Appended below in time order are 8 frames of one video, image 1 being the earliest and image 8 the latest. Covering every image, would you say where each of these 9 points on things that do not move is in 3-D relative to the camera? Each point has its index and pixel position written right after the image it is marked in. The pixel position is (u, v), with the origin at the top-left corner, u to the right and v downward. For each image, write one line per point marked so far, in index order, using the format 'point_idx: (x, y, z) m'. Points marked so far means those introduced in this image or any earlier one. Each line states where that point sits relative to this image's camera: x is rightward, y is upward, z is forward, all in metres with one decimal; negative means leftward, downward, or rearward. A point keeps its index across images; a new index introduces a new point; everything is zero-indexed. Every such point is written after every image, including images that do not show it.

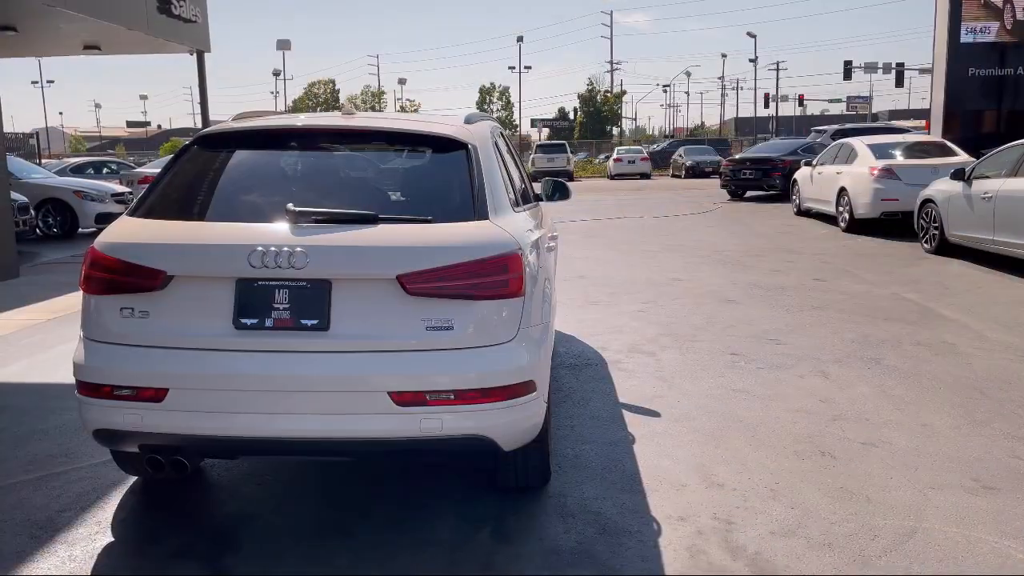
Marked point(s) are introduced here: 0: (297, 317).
0: (-0.9, -0.1, +3.5) m
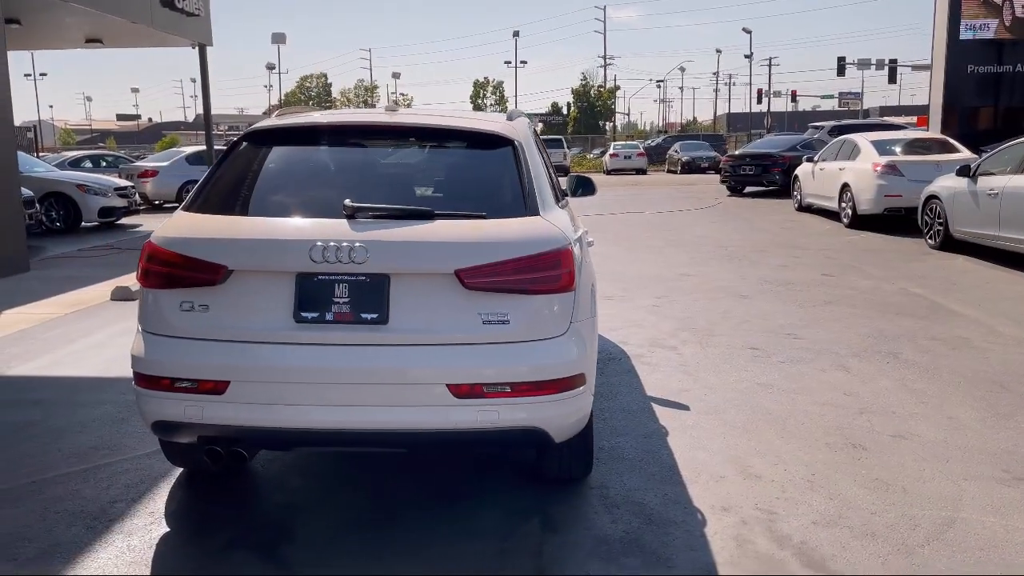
0: (-0.7, -0.1, +3.6) m
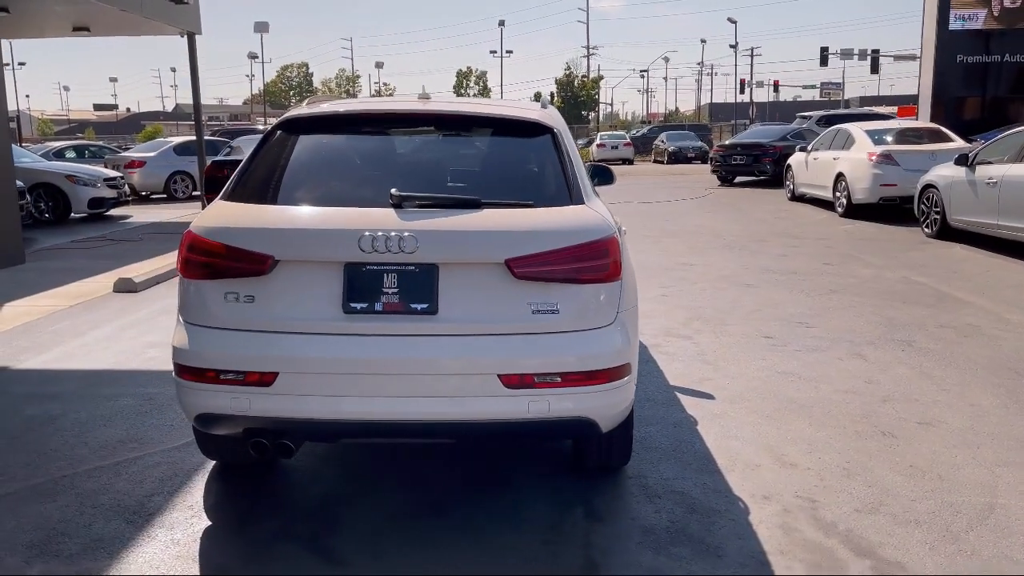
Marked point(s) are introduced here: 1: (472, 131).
0: (-0.4, -0.1, +3.5) m
1: (-0.2, +0.8, +4.3) m
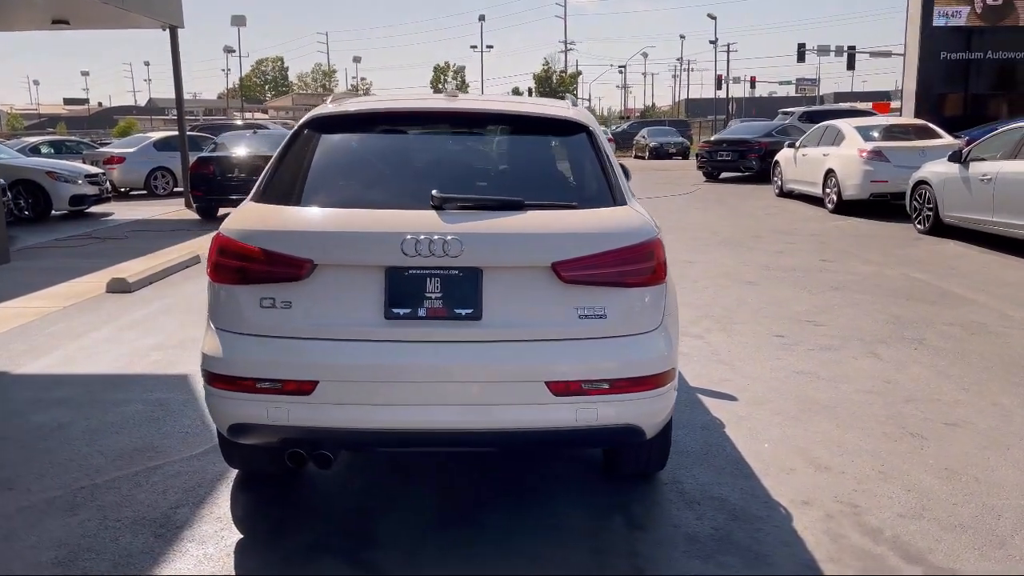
0: (-0.2, -0.1, +3.4) m
1: (0.0, +0.8, +4.1) m
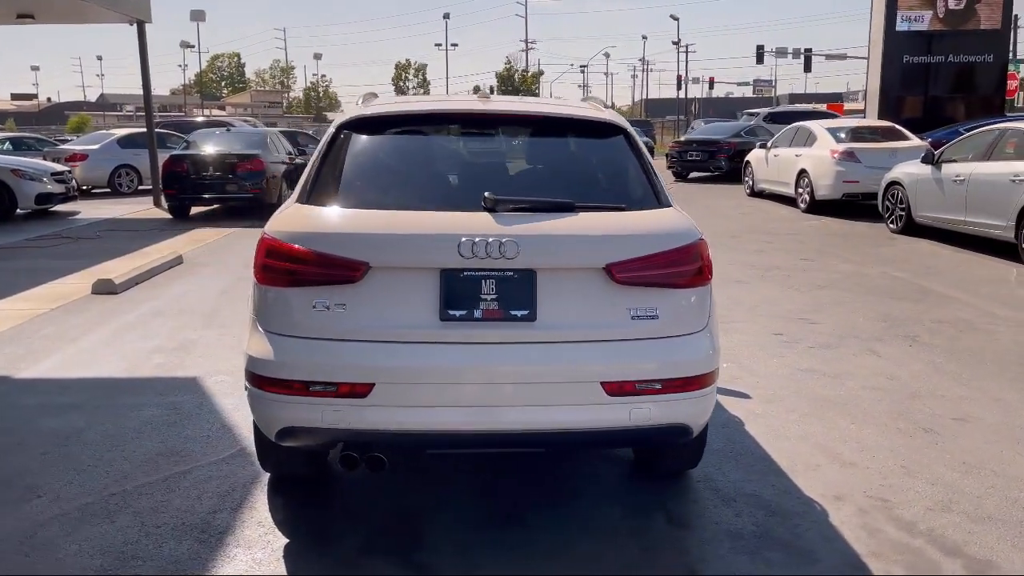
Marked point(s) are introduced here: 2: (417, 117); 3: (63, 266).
0: (0.0, -0.1, +3.4) m
1: (+0.2, +0.8, +4.2) m
2: (-0.5, +0.9, +4.2) m
3: (-6.0, +0.3, +11.1) m
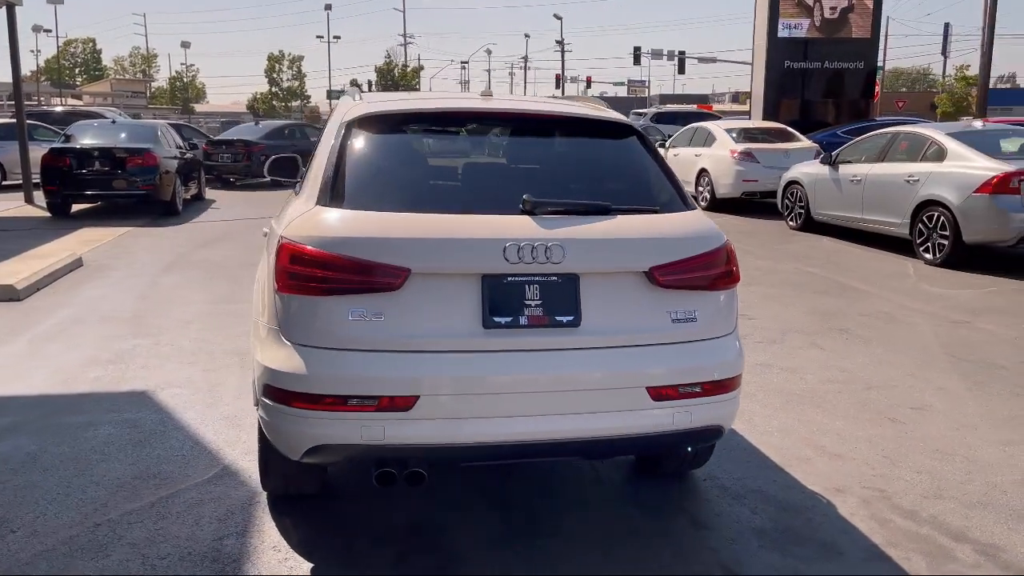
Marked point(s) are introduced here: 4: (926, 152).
0: (+0.1, -0.1, +3.4) m
1: (+0.2, +0.8, +4.1) m
2: (-0.4, +0.8, +4.0) m
3: (-6.9, +0.2, +10.1) m
4: (+6.2, +2.0, +12.4) m
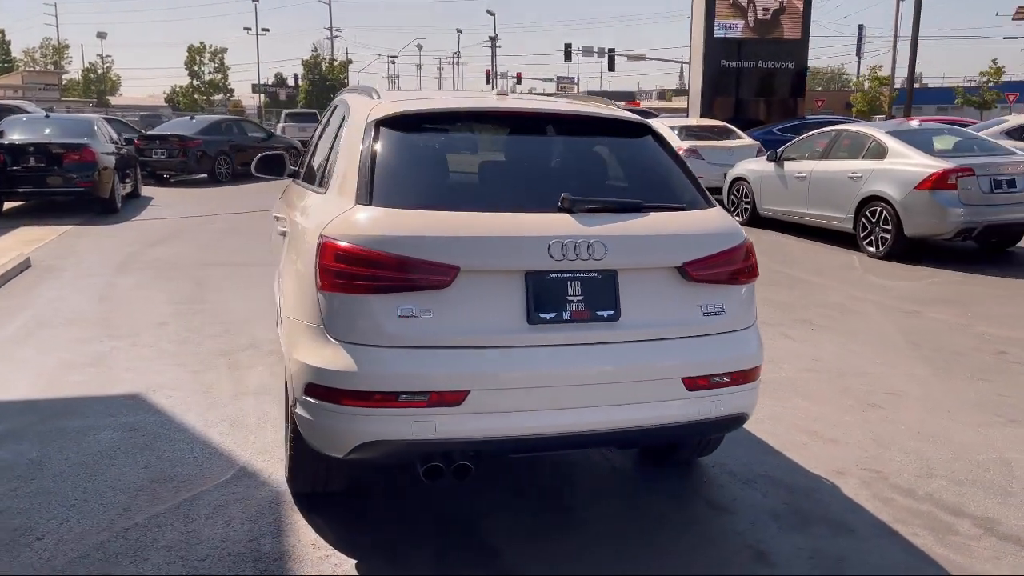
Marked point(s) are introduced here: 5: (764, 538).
0: (+0.3, -0.1, +3.5) m
1: (+0.3, +0.8, +4.2) m
2: (-0.3, +0.9, +4.1) m
3: (-7.3, +0.2, +9.6) m
4: (+5.5, +2.2, +12.9) m
5: (+1.2, -1.2, +3.8) m
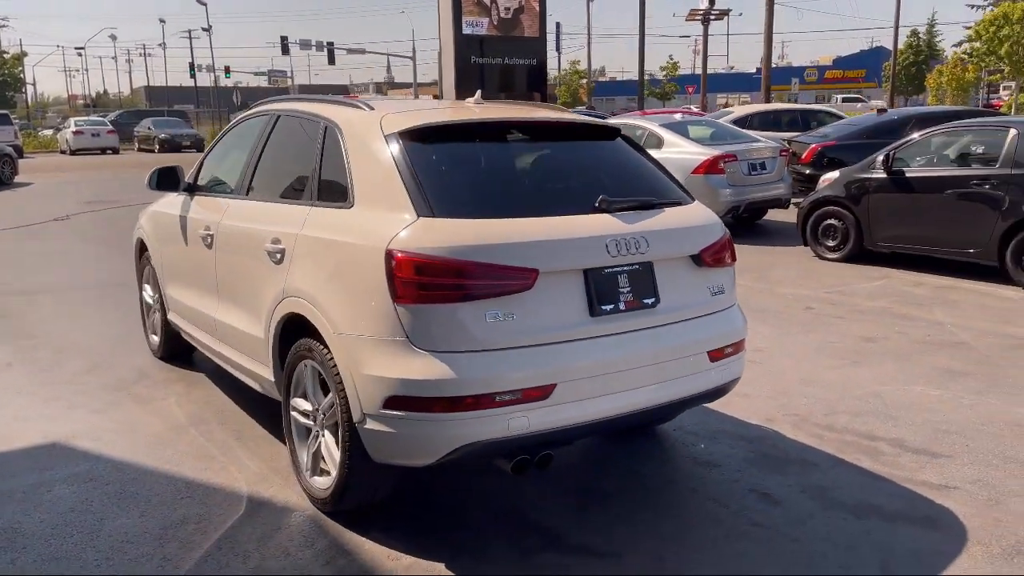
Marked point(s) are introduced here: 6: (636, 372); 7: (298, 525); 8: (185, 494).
0: (+0.5, 0.0, +3.8) m
1: (+0.2, +0.8, +4.5) m
2: (-0.3, +0.8, +4.2) m
3: (-8.6, -0.5, +7.2) m
4: (+2.3, +2.6, +14.4) m
5: (+1.3, -1.0, +4.5) m
6: (+0.5, -0.4, +3.8) m
7: (-1.0, -1.1, +3.9) m
8: (-1.7, -1.0, +4.2) m
